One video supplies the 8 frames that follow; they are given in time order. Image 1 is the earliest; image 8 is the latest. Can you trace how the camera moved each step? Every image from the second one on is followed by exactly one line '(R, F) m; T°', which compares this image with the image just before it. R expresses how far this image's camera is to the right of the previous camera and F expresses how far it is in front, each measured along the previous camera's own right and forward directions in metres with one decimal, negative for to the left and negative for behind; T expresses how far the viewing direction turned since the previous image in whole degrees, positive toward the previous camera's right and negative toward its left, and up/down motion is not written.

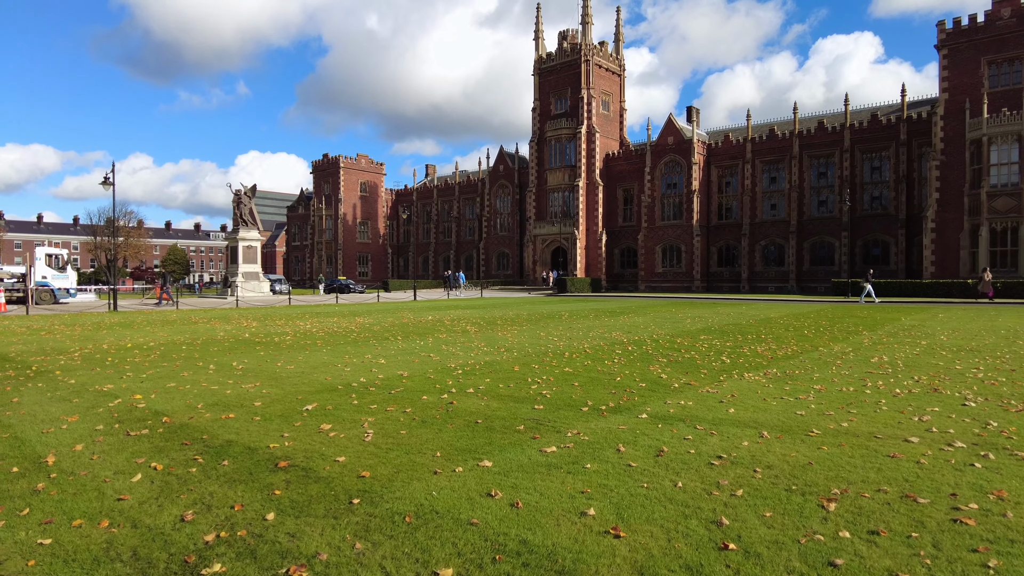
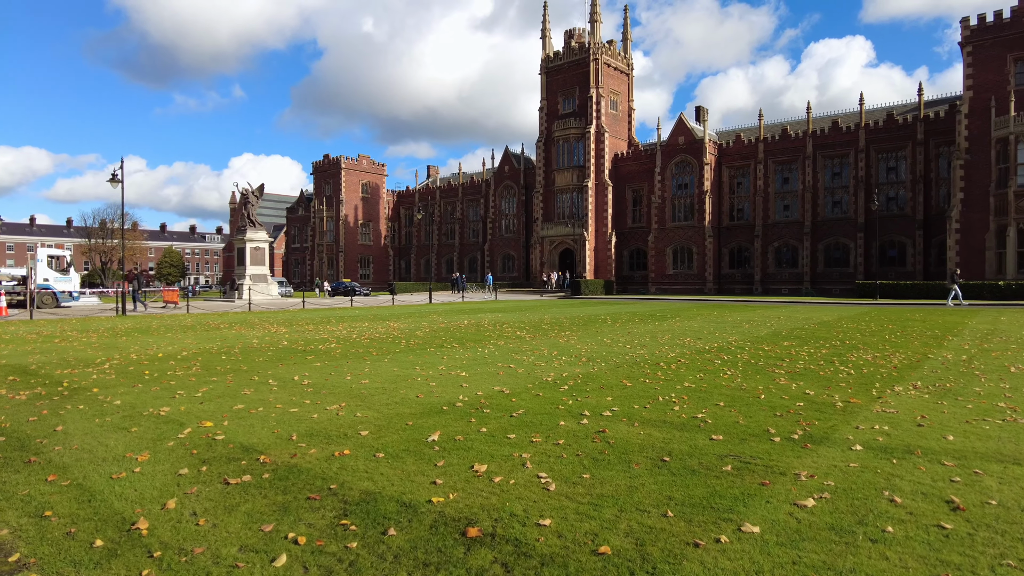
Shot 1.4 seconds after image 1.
(-1.8, +1.5) m; +1°
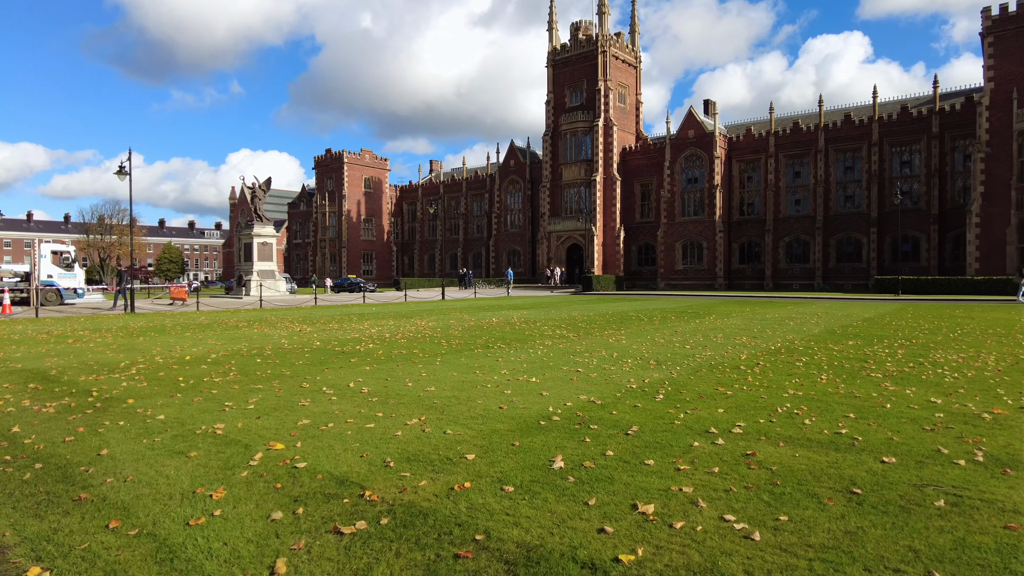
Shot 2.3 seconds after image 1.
(-1.2, +1.0) m; 0°
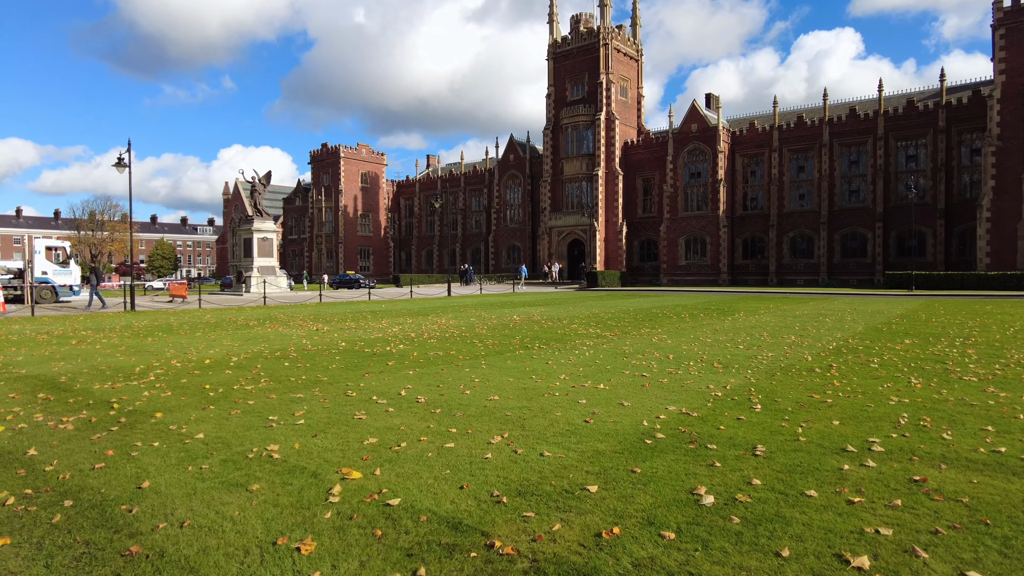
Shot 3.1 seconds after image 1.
(-1.0, +0.9) m; +1°
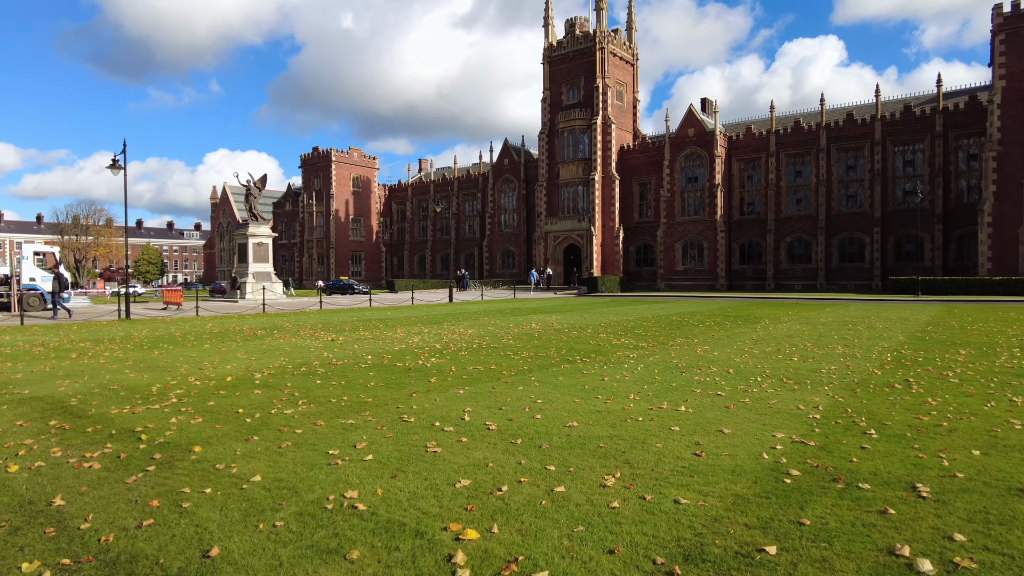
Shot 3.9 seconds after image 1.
(-1.0, +0.9) m; +1°
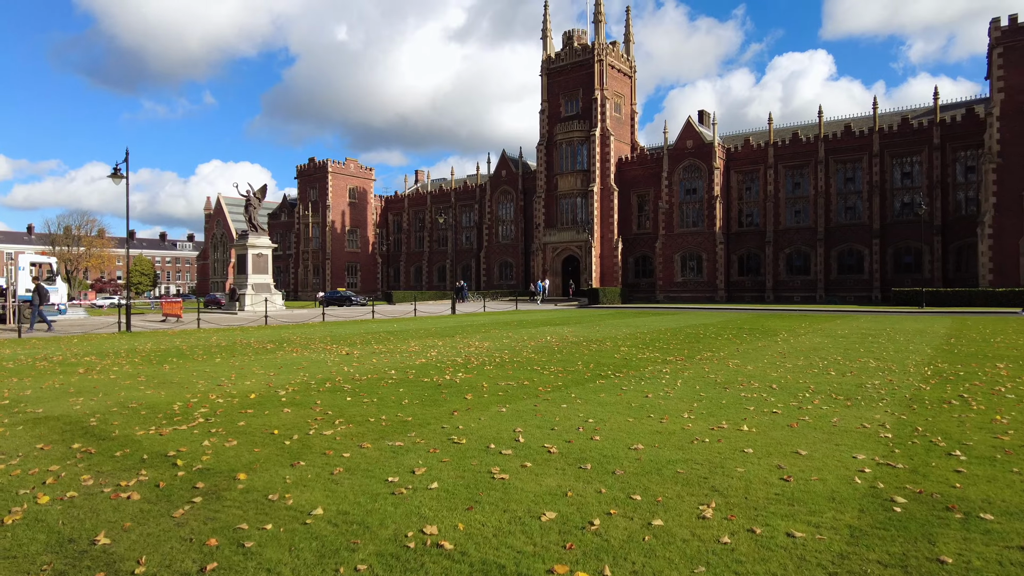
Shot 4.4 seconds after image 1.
(-0.7, +0.4) m; +1°
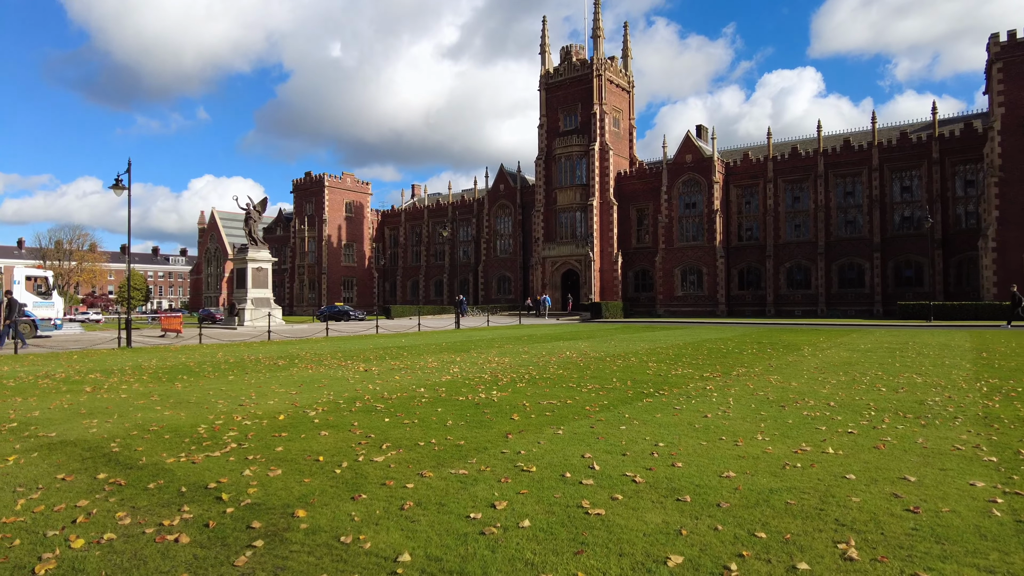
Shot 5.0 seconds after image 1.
(-0.8, +0.6) m; +1°
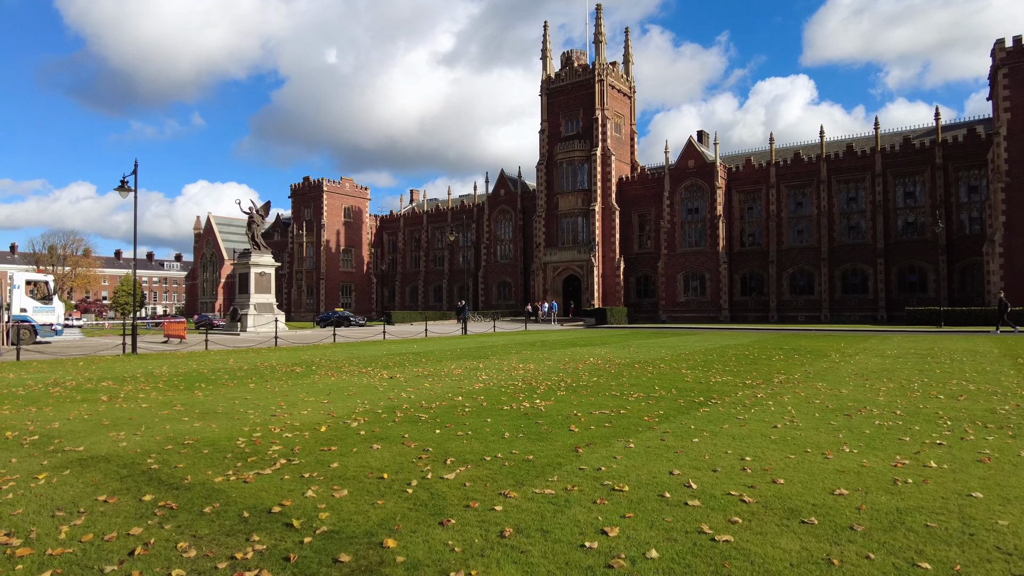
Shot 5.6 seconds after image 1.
(-0.8, +0.5) m; +1°
